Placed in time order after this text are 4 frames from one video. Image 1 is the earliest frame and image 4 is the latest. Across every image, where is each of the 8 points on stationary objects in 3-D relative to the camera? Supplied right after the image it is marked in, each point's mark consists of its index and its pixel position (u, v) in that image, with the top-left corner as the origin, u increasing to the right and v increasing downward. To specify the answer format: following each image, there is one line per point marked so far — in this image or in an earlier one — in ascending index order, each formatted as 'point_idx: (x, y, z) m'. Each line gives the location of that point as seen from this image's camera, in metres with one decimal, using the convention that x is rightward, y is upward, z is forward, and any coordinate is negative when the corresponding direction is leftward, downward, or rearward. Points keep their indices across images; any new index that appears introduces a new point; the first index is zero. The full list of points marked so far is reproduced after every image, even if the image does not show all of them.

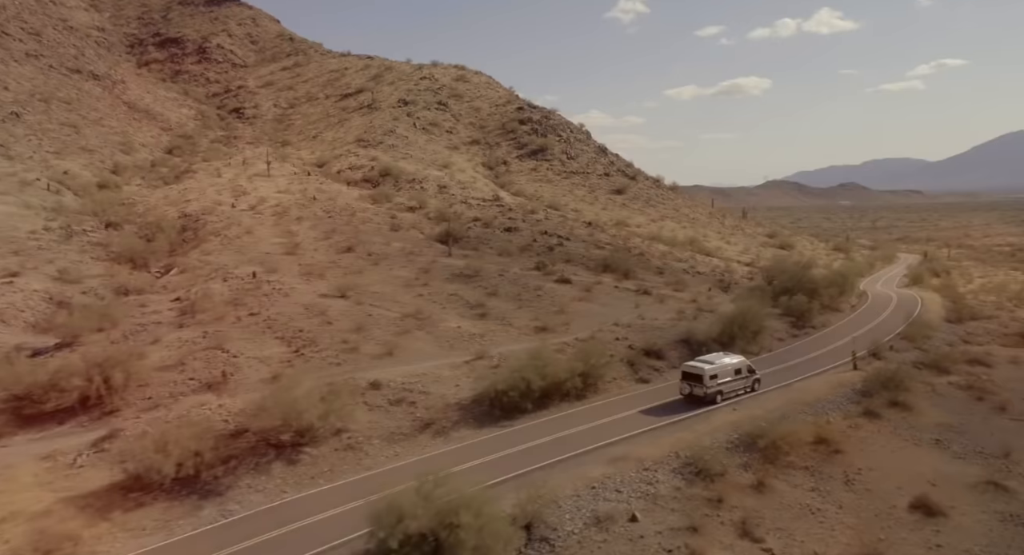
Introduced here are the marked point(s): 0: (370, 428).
0: (-3.5, -3.8, +18.7) m
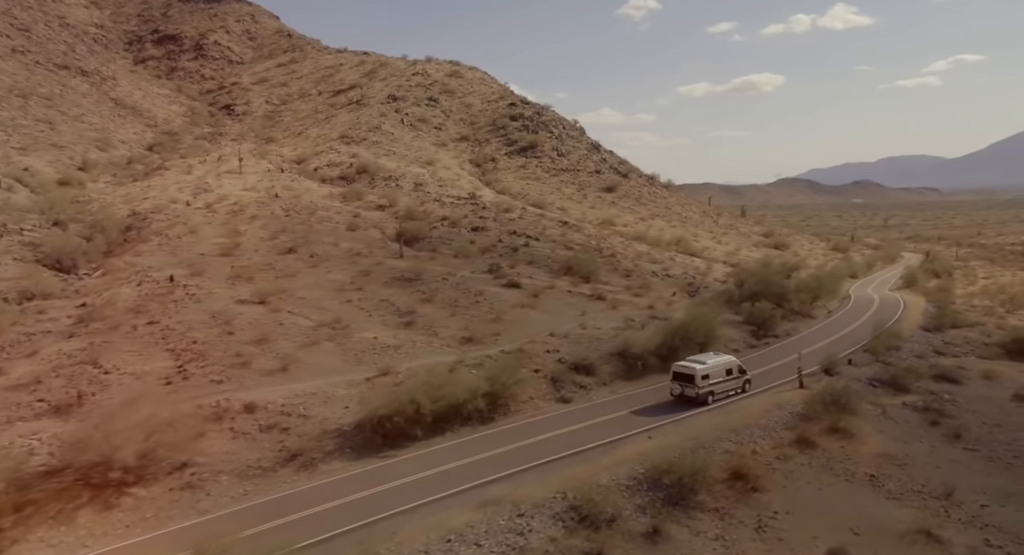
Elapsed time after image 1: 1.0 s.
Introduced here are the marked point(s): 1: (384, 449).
0: (-6.4, -4.0, +16.4) m
1: (-3.0, -4.1, +18.0) m
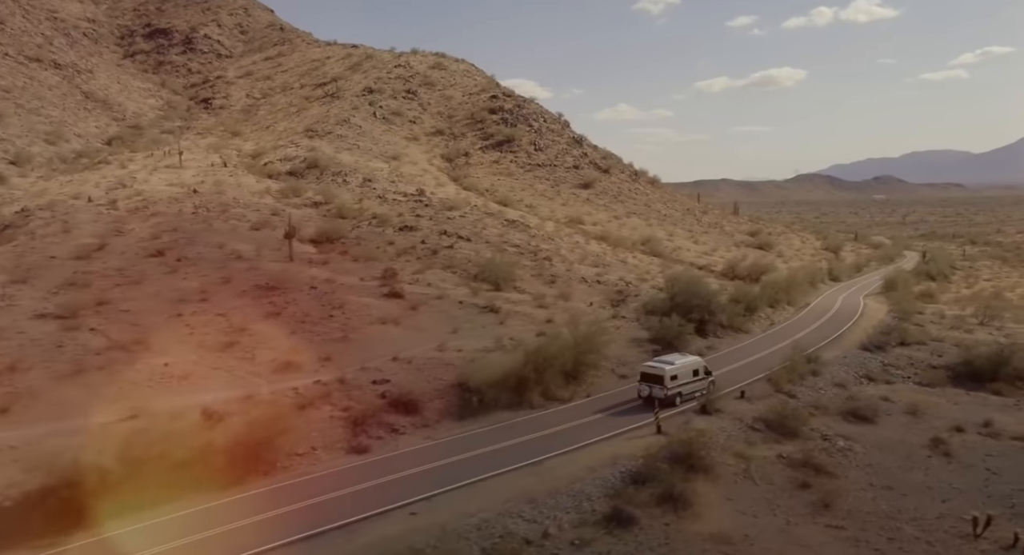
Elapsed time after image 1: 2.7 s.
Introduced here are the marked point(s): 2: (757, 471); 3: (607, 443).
0: (-11.7, -4.5, +12.2) m
1: (-8.4, -4.6, +13.7) m
2: (+5.7, -4.4, +17.3) m
3: (+2.5, -4.0, +18.5) m
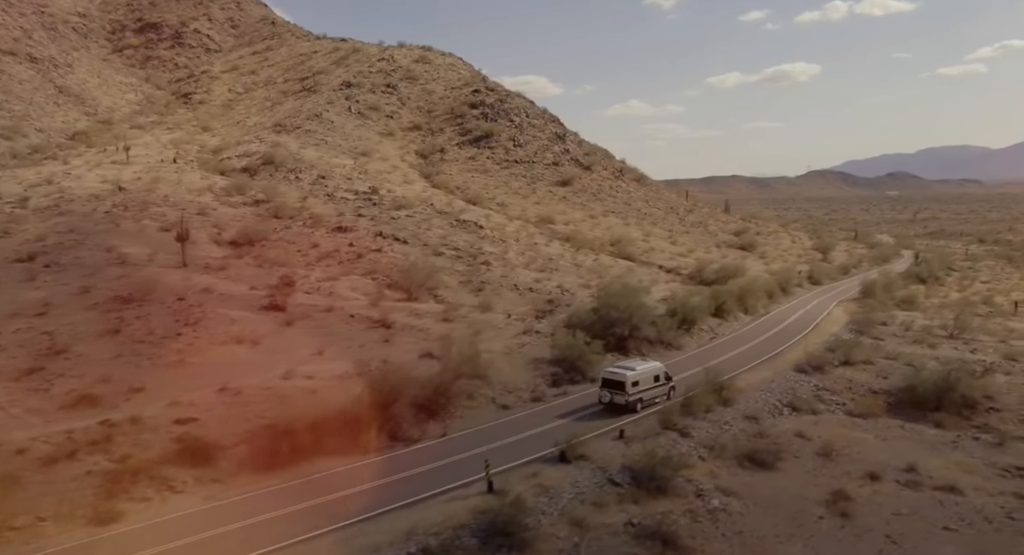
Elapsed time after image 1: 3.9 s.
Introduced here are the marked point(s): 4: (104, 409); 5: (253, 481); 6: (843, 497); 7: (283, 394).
0: (-16.0, -5.0, +8.9) m
1: (-12.6, -5.1, +10.4) m
2: (+1.4, -5.0, +13.9) m
3: (-1.7, -4.5, +15.1) m
4: (-10.3, -3.3, +18.9) m
5: (-5.6, -4.4, +17.0) m
6: (+7.8, -5.1, +17.5) m
7: (-6.2, -3.1, +20.5) m
